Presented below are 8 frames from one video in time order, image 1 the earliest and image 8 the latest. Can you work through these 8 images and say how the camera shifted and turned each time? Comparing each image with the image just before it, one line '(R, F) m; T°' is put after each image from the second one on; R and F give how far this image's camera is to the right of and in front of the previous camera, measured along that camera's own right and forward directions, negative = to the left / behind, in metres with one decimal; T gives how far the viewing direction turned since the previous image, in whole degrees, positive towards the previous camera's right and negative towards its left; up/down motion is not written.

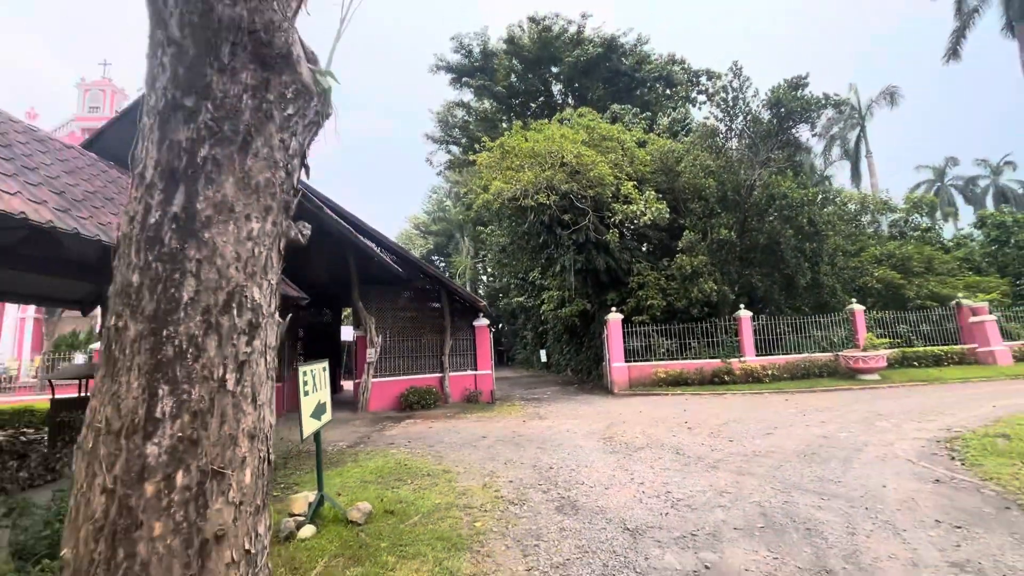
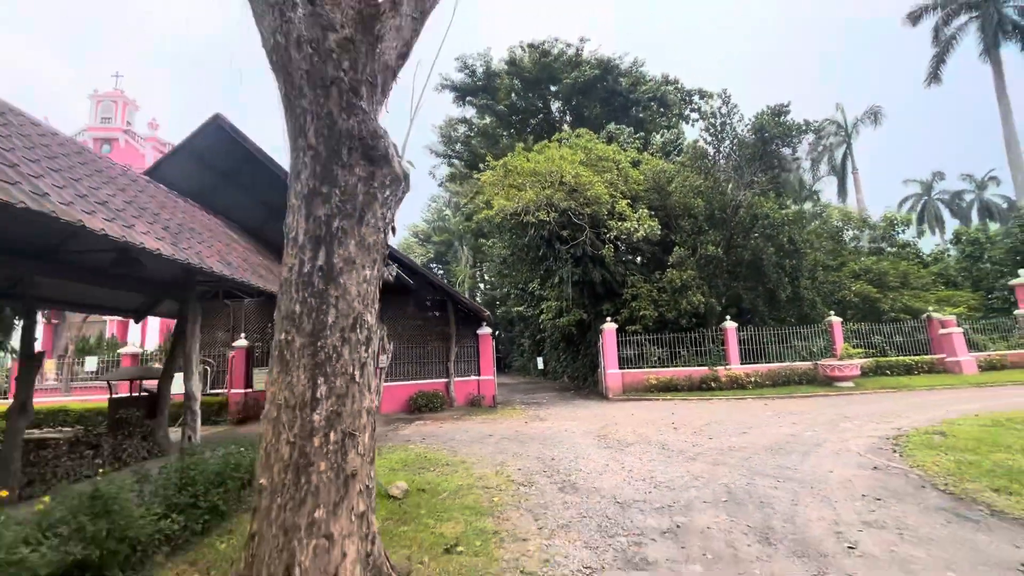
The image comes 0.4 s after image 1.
(-0.2, -1.0) m; +1°
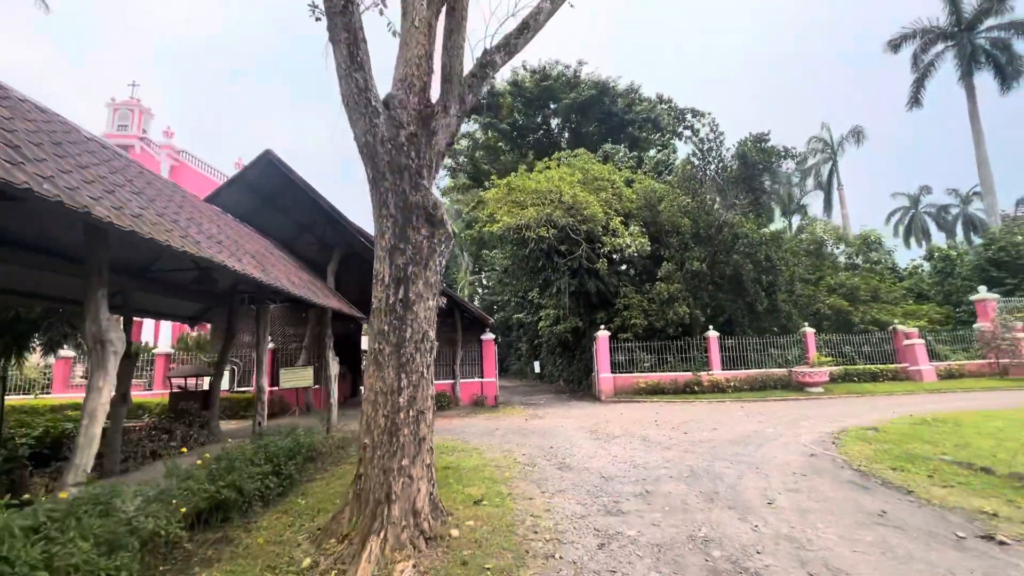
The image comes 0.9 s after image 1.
(-0.2, -1.4) m; 0°
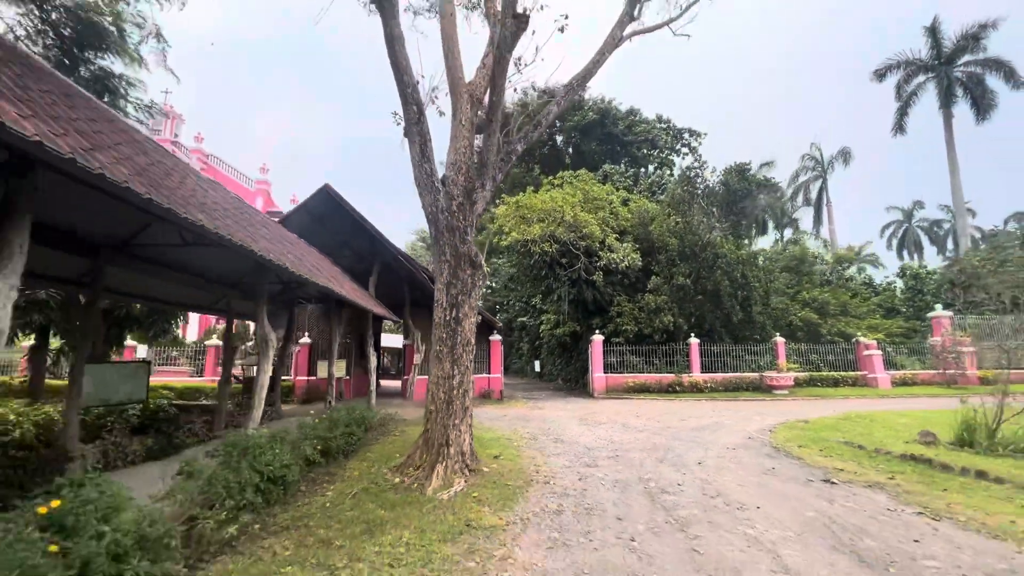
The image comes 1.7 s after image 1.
(-0.2, -2.3) m; 0°
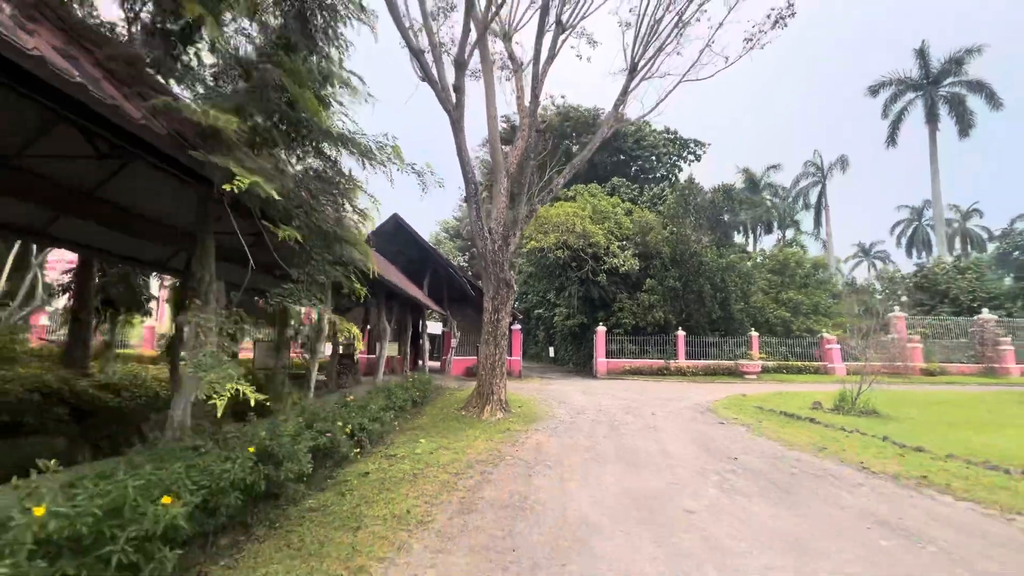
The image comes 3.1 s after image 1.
(-0.1, -4.2) m; -2°
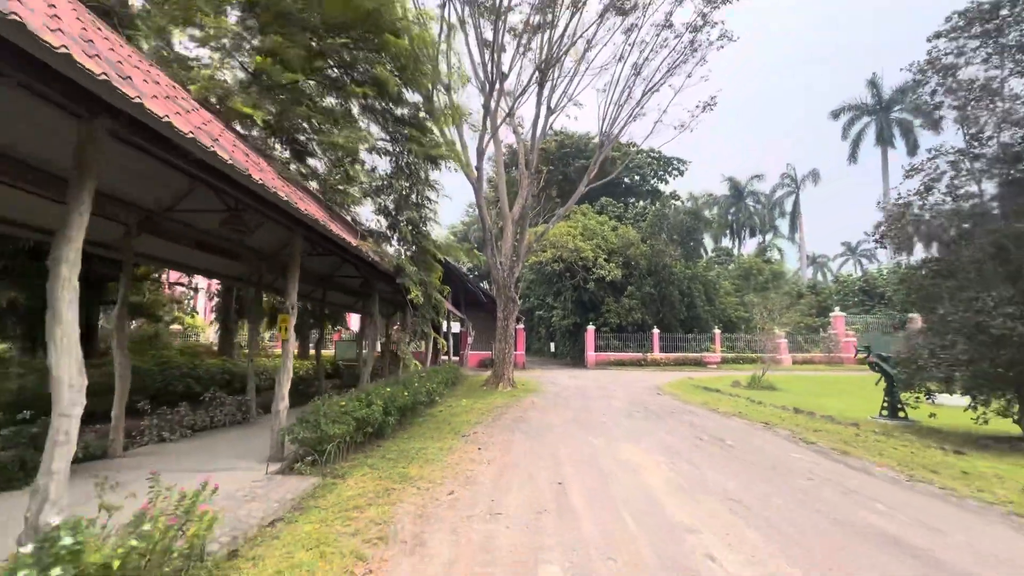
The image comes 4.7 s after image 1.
(0.0, -5.1) m; -1°
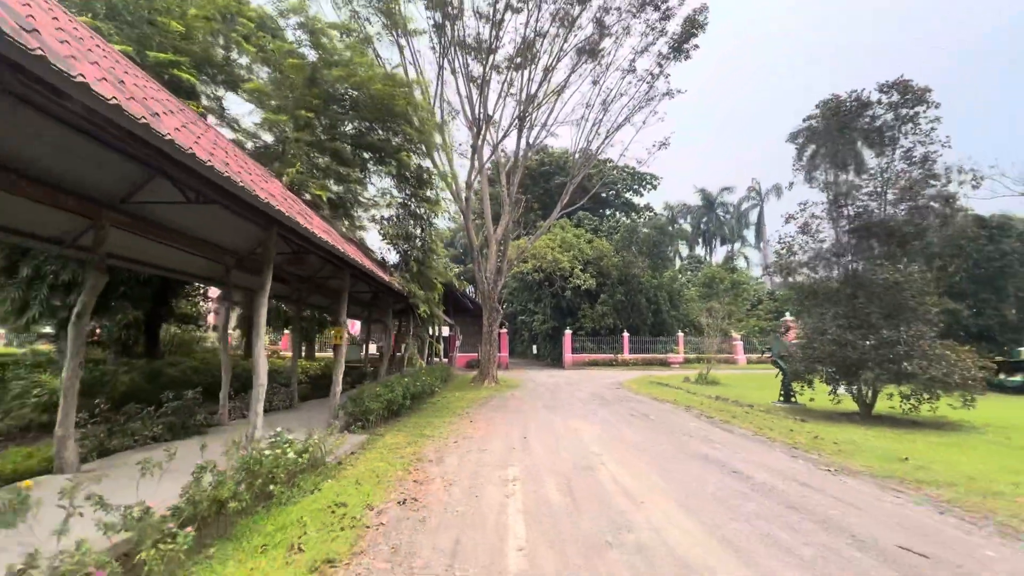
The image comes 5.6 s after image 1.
(0.0, -2.9) m; +2°
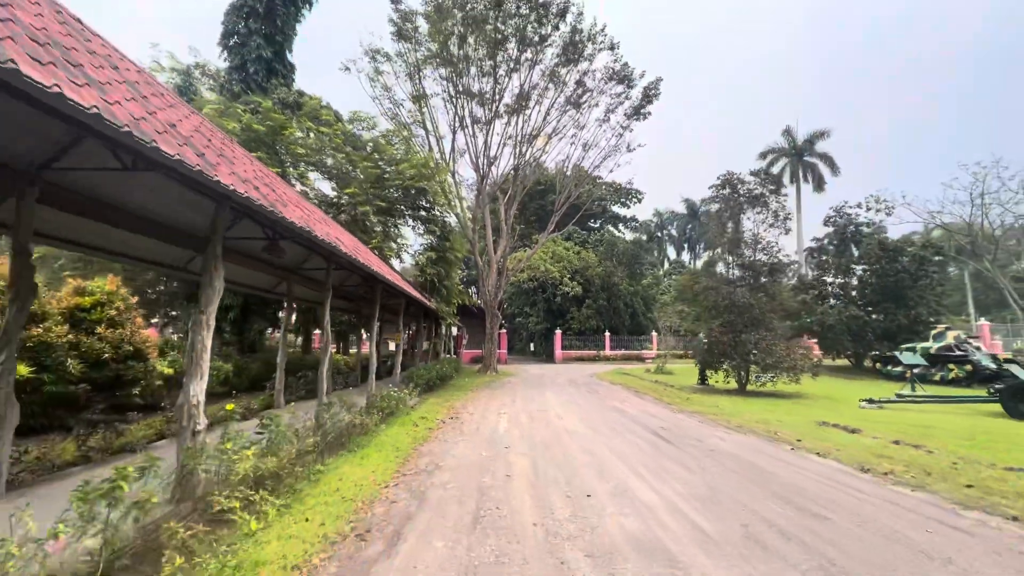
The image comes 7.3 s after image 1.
(+0.2, -5.4) m; 0°
